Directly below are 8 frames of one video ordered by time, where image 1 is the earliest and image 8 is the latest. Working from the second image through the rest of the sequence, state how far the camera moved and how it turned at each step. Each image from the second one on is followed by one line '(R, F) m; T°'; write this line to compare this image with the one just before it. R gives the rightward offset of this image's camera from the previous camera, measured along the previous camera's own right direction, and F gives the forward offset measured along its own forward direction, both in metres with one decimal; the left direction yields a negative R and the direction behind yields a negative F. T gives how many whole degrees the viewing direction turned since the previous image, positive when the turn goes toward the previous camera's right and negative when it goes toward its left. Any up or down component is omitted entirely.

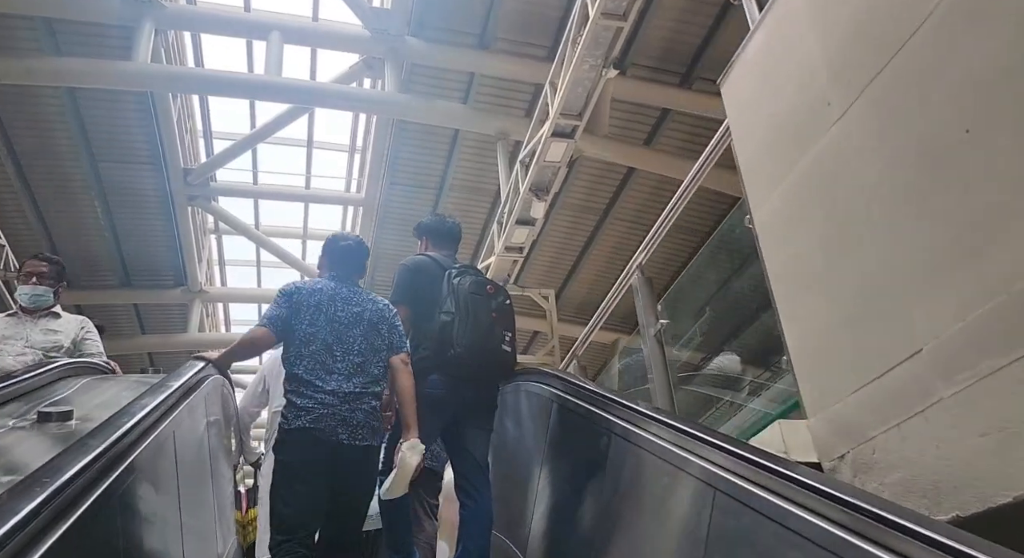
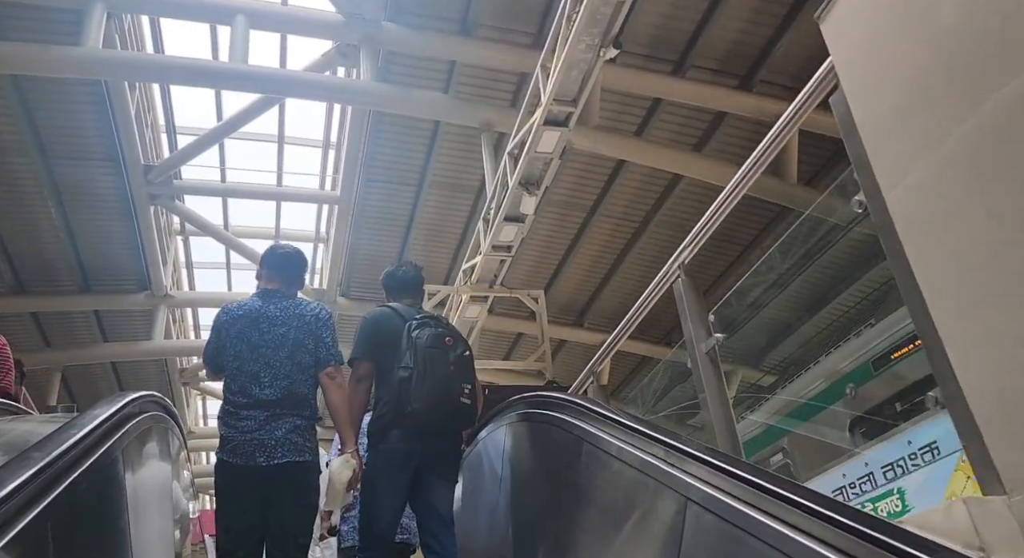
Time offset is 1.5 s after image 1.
(-0.1, +0.6) m; +2°
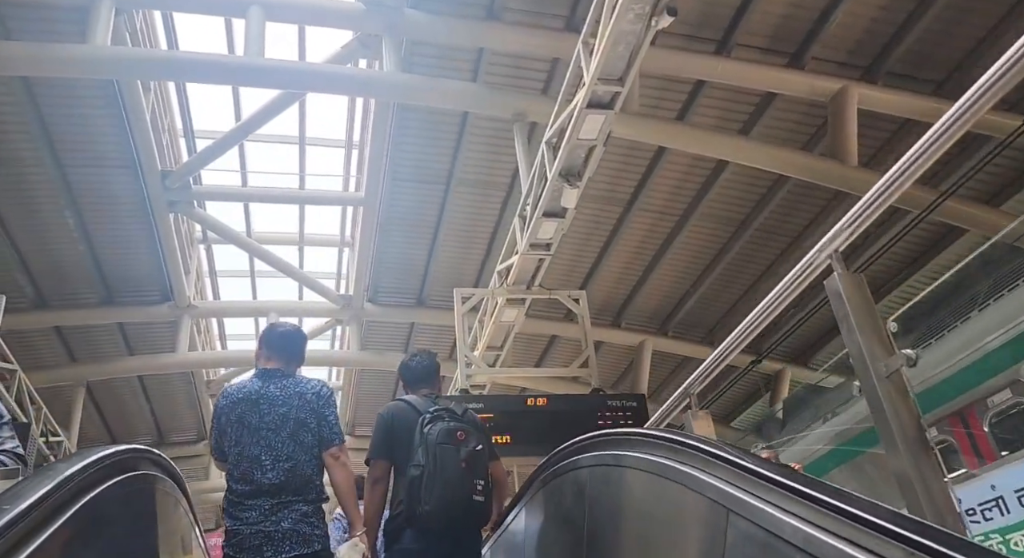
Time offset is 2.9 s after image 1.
(-0.2, +0.6) m; -2°
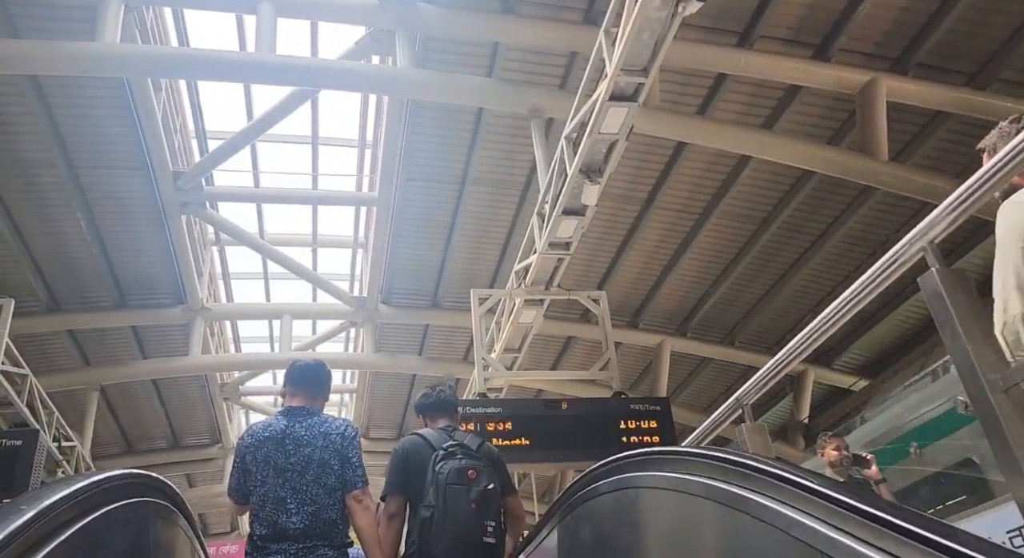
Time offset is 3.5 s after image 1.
(-0.1, +0.2) m; -1°
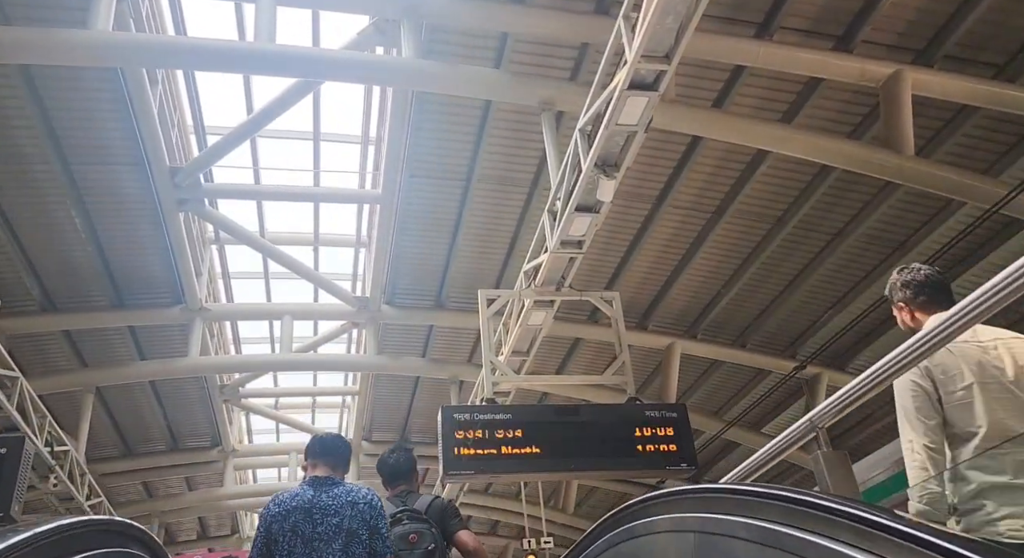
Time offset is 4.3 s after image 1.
(-0.1, +0.4) m; 0°
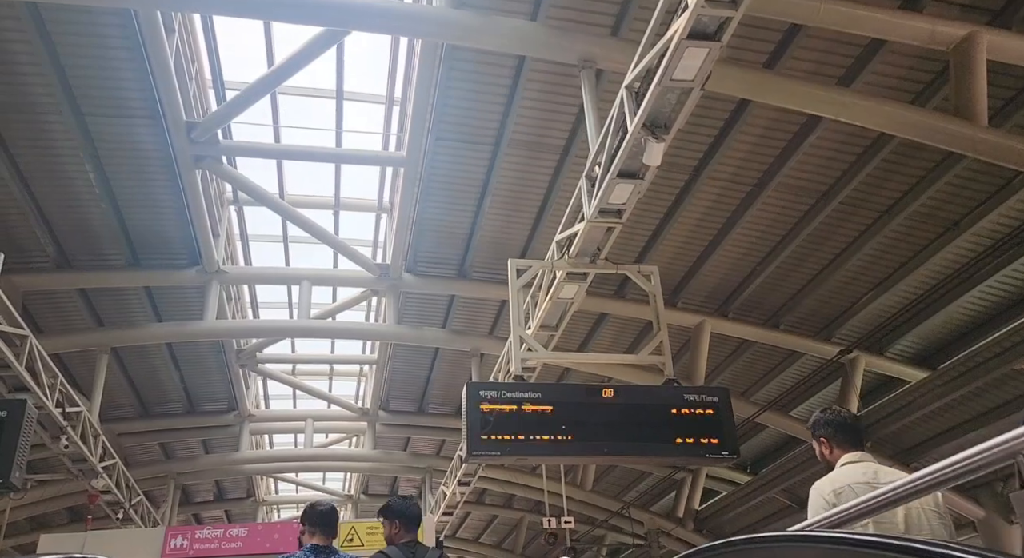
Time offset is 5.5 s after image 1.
(-0.1, +0.5) m; -1°
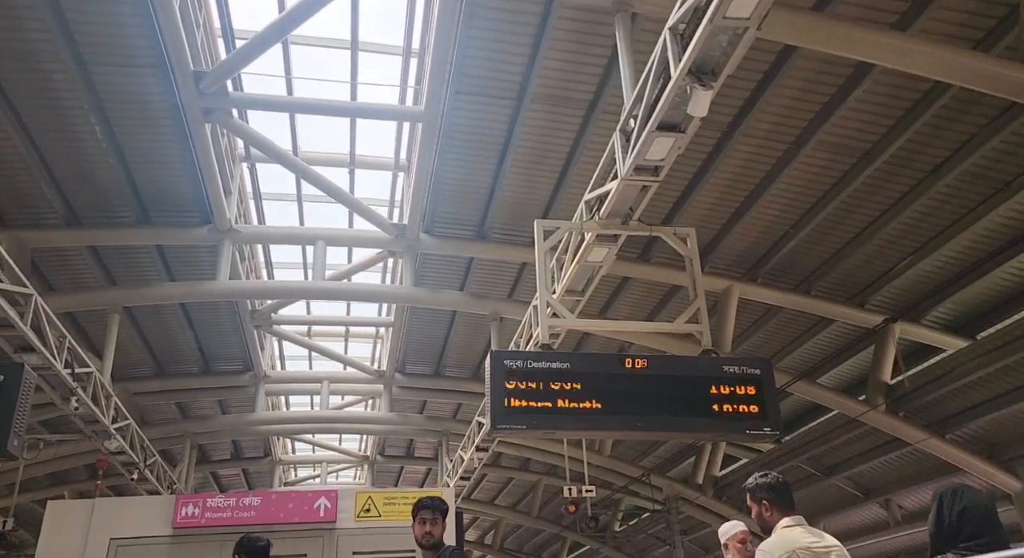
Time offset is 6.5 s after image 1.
(-0.1, +0.5) m; -1°
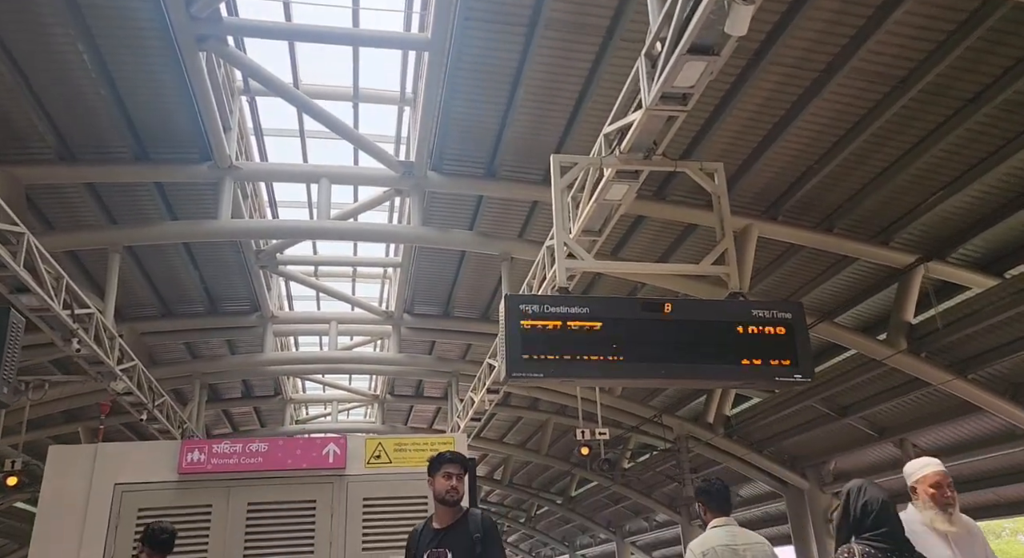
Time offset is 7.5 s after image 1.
(-0.1, +0.4) m; -1°
